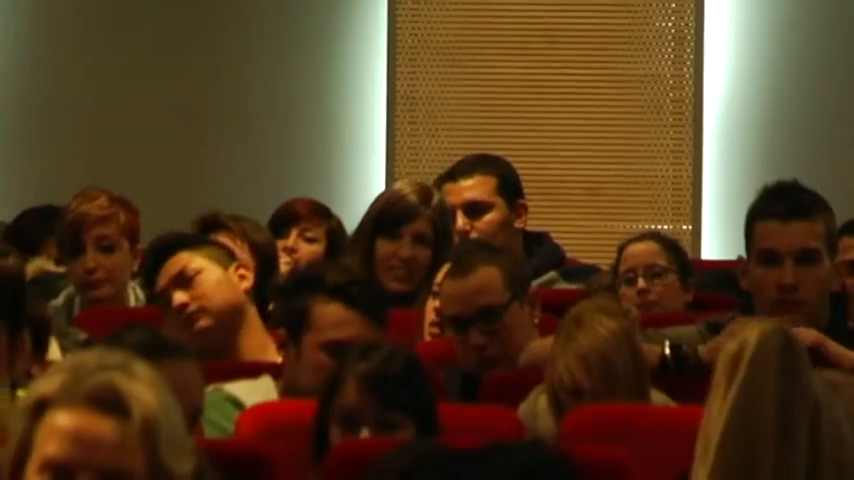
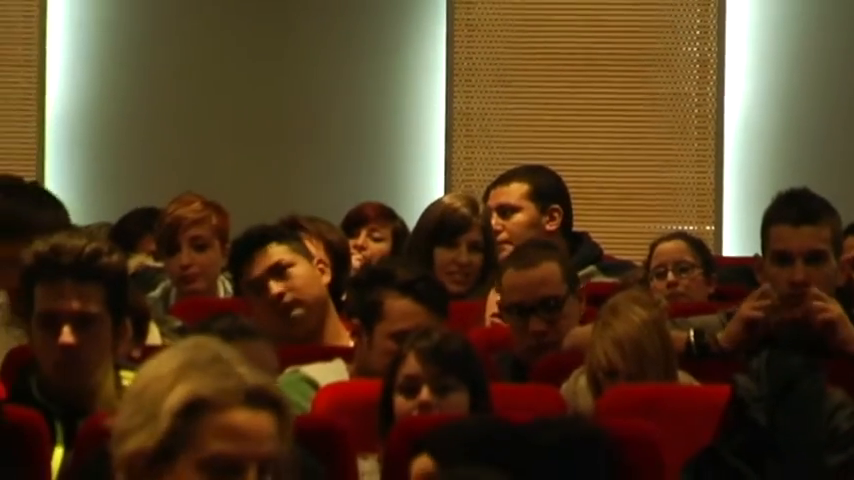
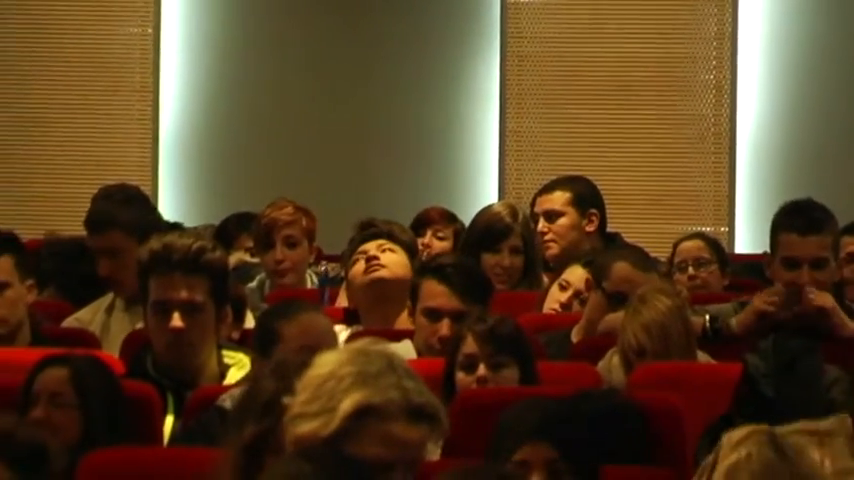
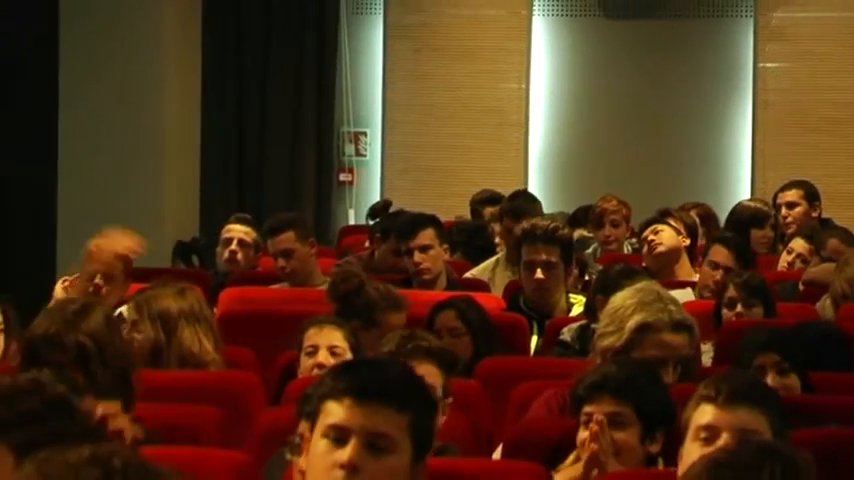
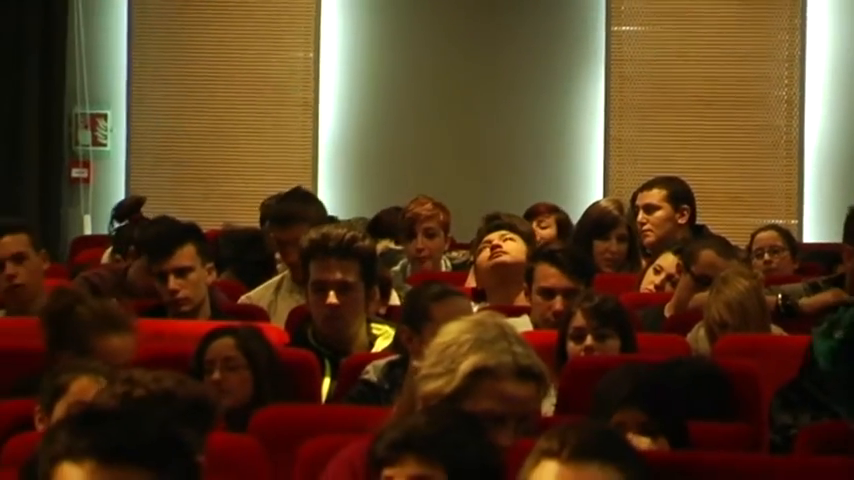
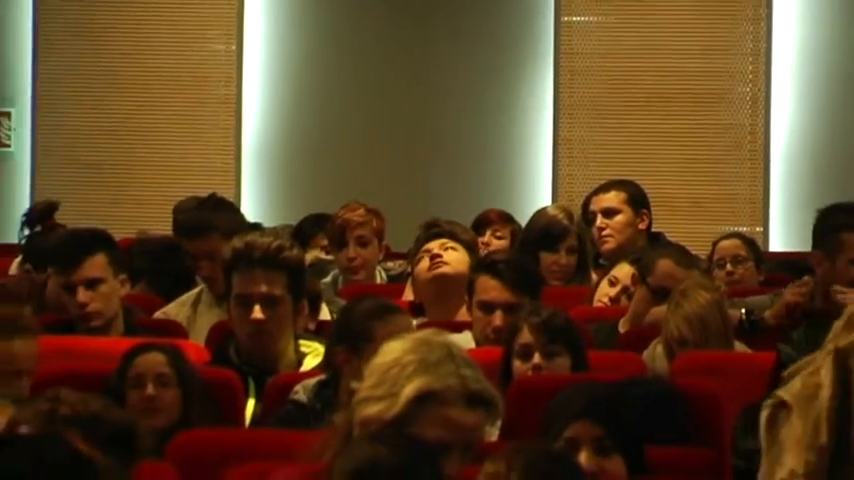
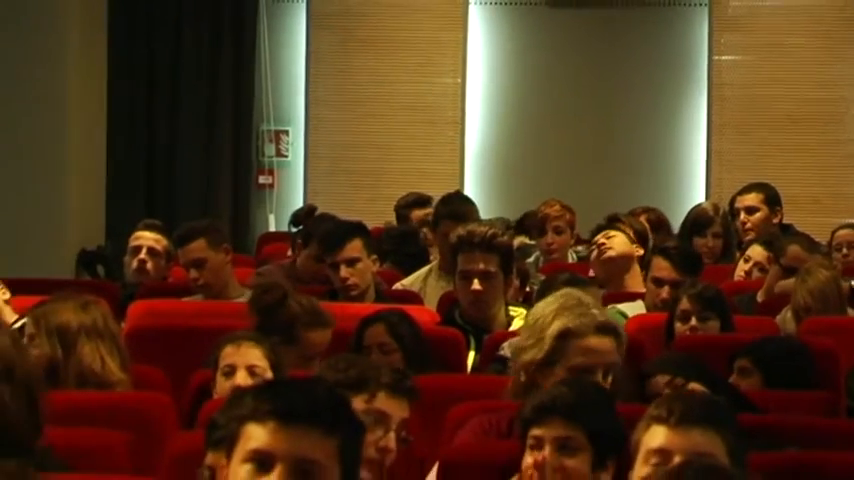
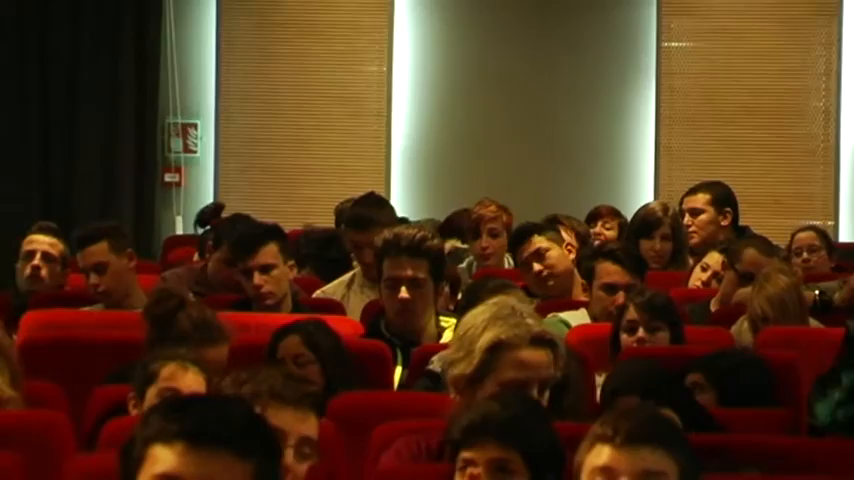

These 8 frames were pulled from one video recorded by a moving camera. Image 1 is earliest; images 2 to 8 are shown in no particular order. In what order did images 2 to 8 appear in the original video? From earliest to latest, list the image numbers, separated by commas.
2, 3, 6, 5, 8, 7, 4
